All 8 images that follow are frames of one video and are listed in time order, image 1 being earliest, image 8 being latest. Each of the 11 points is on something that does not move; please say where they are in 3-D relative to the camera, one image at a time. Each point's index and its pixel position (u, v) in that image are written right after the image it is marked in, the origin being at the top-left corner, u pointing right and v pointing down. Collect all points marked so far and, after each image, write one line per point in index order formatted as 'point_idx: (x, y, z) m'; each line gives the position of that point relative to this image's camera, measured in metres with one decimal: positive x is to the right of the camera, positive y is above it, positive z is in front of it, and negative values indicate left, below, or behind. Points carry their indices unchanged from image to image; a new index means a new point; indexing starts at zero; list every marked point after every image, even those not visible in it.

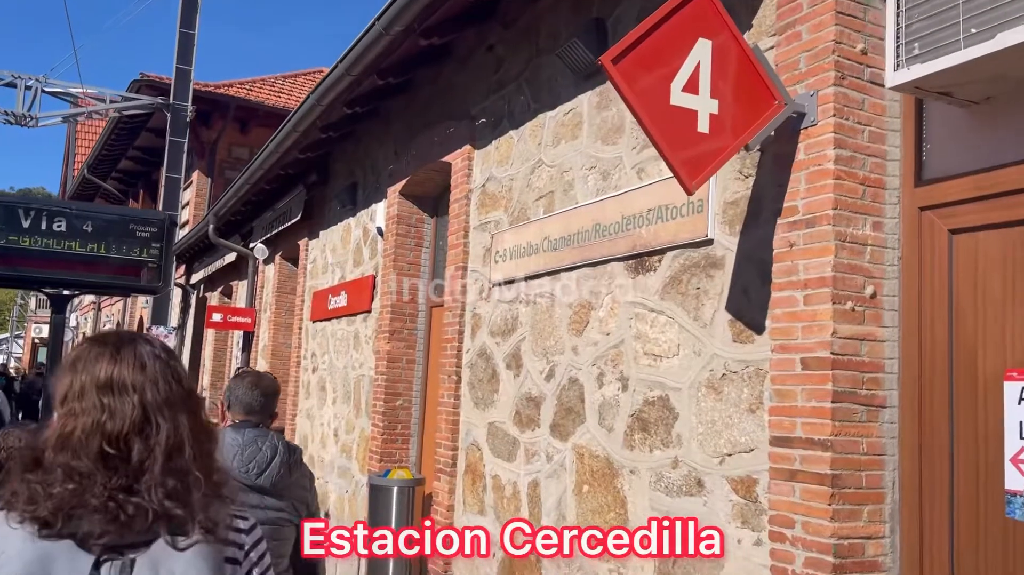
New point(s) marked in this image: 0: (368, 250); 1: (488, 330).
0: (-1.6, +0.4, +9.0) m
1: (-0.2, -0.3, +6.1) m
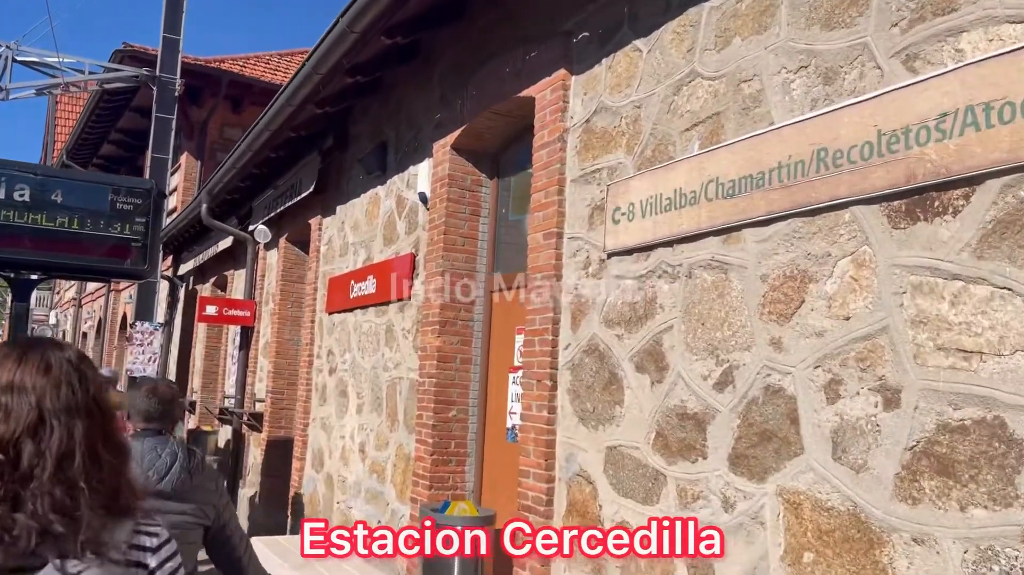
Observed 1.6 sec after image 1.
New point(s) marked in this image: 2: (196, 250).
0: (-1.0, +0.6, +7.3) m
1: (+0.5, -0.2, +4.4) m
2: (-6.4, +0.7, +16.6) m
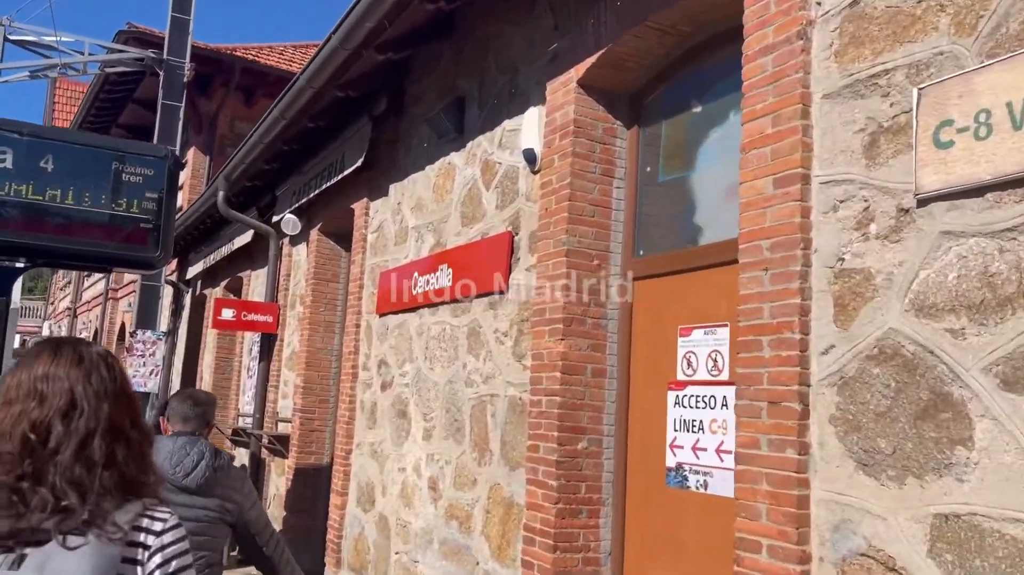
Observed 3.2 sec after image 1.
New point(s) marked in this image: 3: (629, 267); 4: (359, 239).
0: (-0.1, +0.6, +5.6) m
1: (+1.3, -0.1, +2.7) m
2: (-5.6, +0.7, +15.0) m
3: (+0.7, +0.1, +4.6) m
4: (-1.5, +0.5, +7.9) m
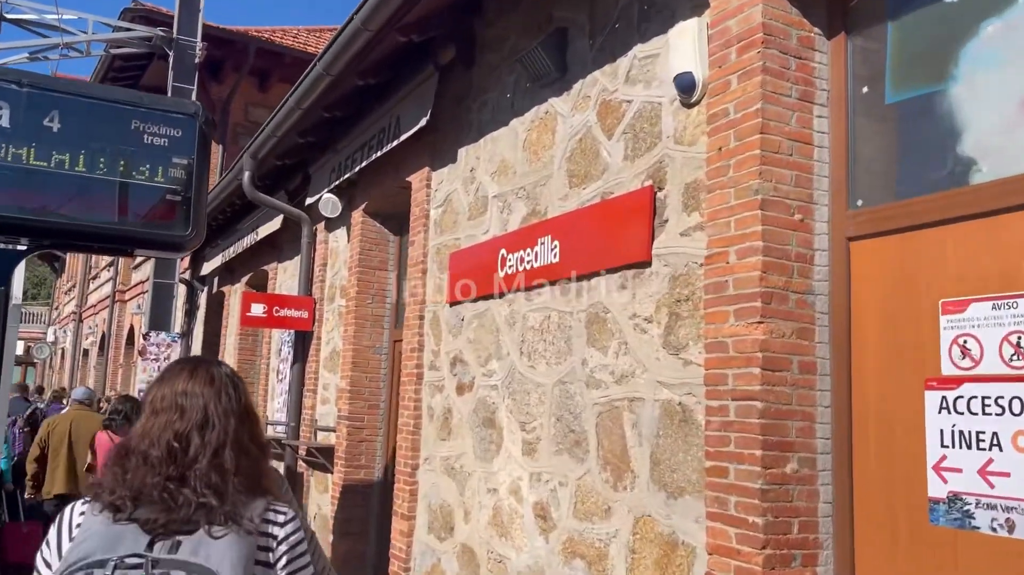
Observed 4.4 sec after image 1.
0: (+0.6, +0.8, +4.4) m
1: (+2.0, +0.1, +1.5) m
2: (-4.8, +0.7, +13.8) m
3: (+1.4, +0.3, +3.4) m
4: (-0.8, +0.6, +6.7) m
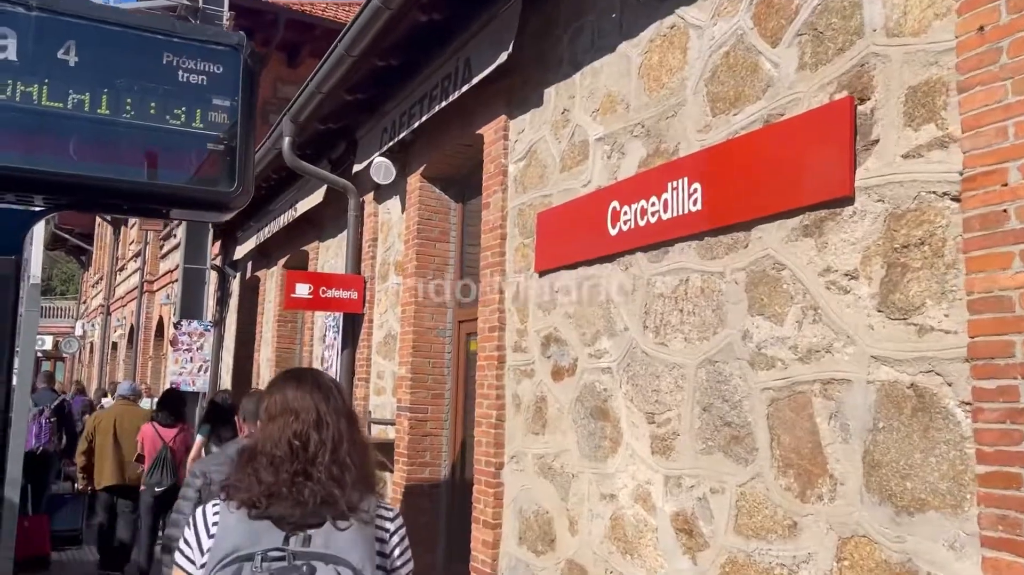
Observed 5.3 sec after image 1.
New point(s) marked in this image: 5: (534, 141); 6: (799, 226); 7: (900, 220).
0: (+1.1, +1.0, +3.4) m
1: (+2.5, +0.3, +0.5) m
2: (-4.0, +0.9, +12.9) m
3: (+1.9, +0.5, +2.4) m
4: (-0.1, +0.8, +5.7) m
5: (+0.1, +1.0, +5.3) m
6: (+1.1, +0.2, +3.3) m
7: (+1.3, +0.2, +2.9) m
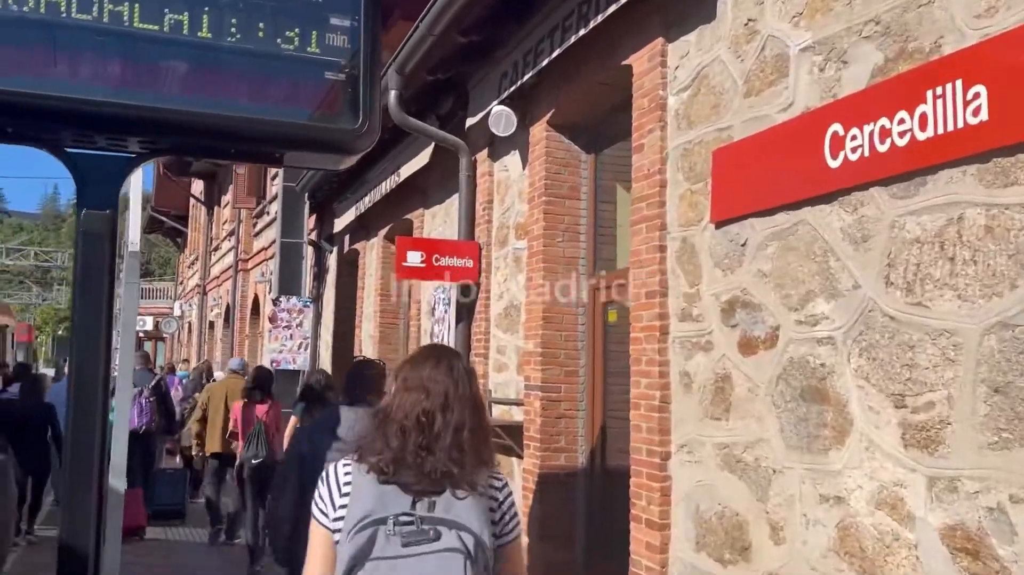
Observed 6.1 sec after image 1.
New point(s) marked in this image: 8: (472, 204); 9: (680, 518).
0: (+1.8, +1.2, +2.4) m
1: (+2.9, +0.4, -0.7) m
2: (-2.4, +1.3, +12.3) m
3: (+2.5, +0.7, +1.3) m
4: (+0.8, +1.0, +4.8) m
5: (+1.0, +1.2, +4.4) m
6: (+1.8, +0.4, +2.3) m
7: (+2.0, +0.4, +1.8) m
8: (-0.4, +0.8, +7.6) m
9: (+0.9, -1.2, +4.4) m
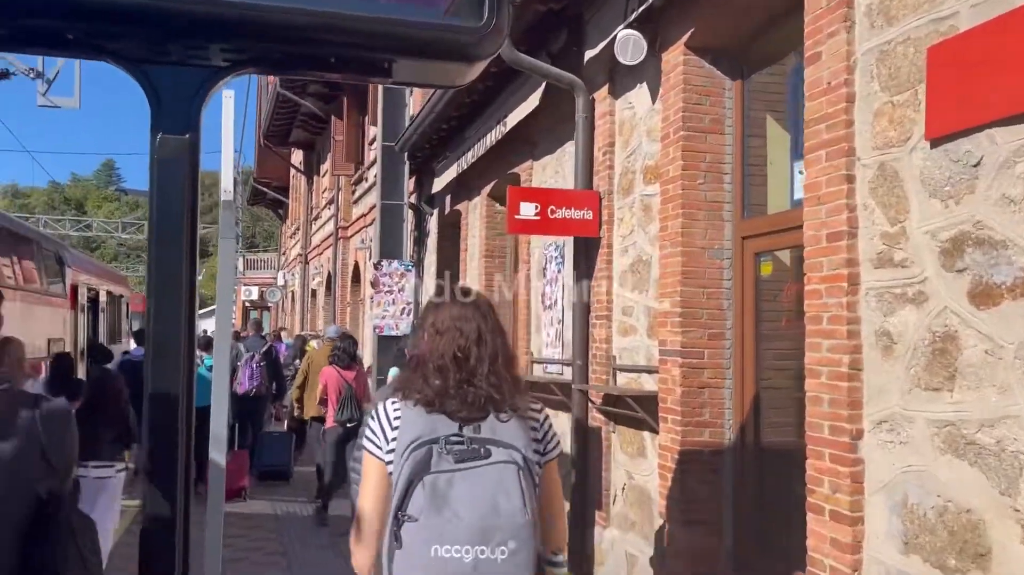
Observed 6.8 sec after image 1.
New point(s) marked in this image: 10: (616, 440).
0: (+2.2, +1.4, +1.3) m
1: (+3.0, +0.5, -1.8) m
2: (-0.8, +1.9, +11.7) m
3: (+2.8, +0.8, +0.2) m
4: (+1.5, +1.3, +3.9) m
5: (+1.7, +1.5, +3.5) m
6: (+2.2, +0.6, +1.3) m
7: (+2.3, +0.6, +0.8) m
8: (+0.6, +1.1, +6.8) m
9: (+1.6, -1.0, +3.6) m
10: (+0.8, -1.2, +6.4) m
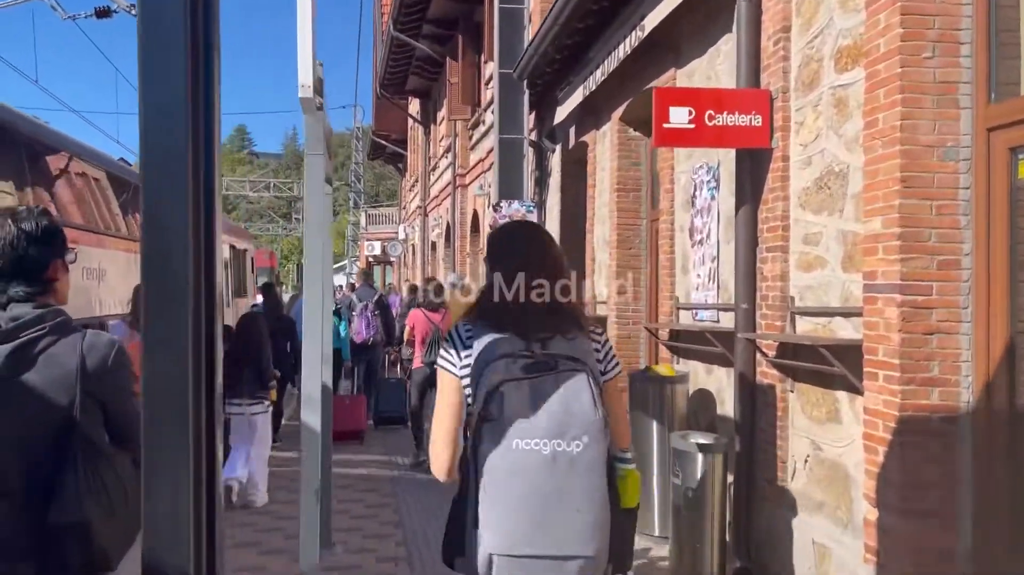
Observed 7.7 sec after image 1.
0: (+2.4, +1.6, -0.2) m
1: (+2.7, +0.6, -3.3) m
2: (+0.8, +2.6, +10.4) m
3: (+2.8, +1.0, -1.4) m
4: (+2.0, +1.7, +2.4) m
5: (+2.1, +1.8, +2.0) m
6: (+2.4, +0.8, -0.3) m
7: (+2.4, +0.8, -0.7) m
8: (+1.6, +1.6, +5.4) m
9: (+2.1, -0.6, +2.2) m
10: (+1.7, -0.7, +5.1) m
